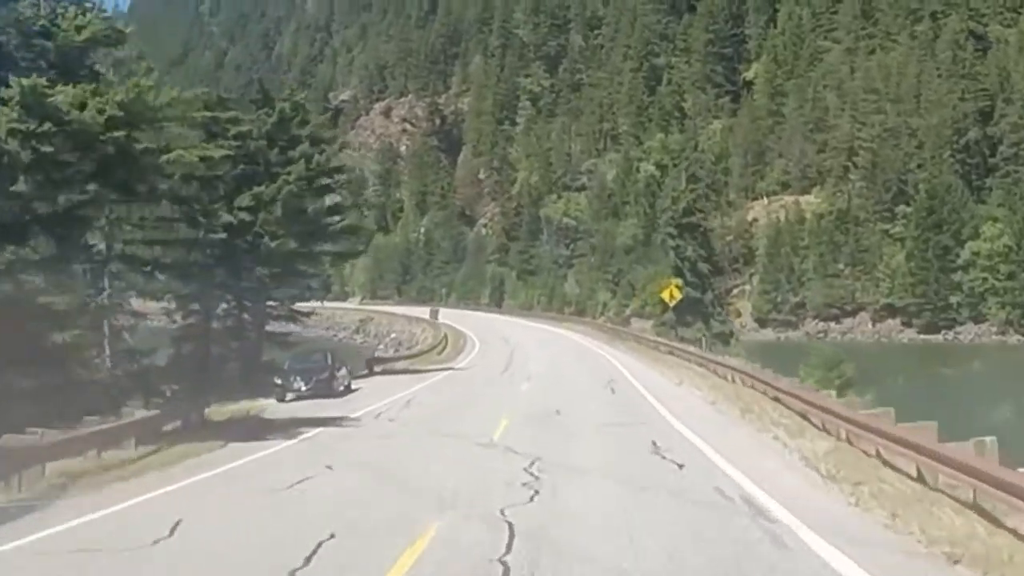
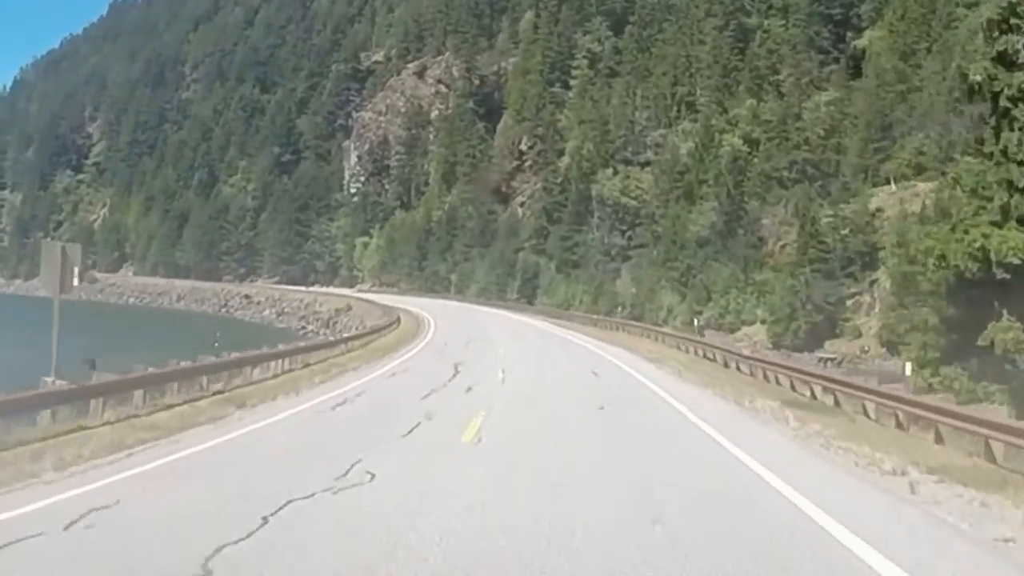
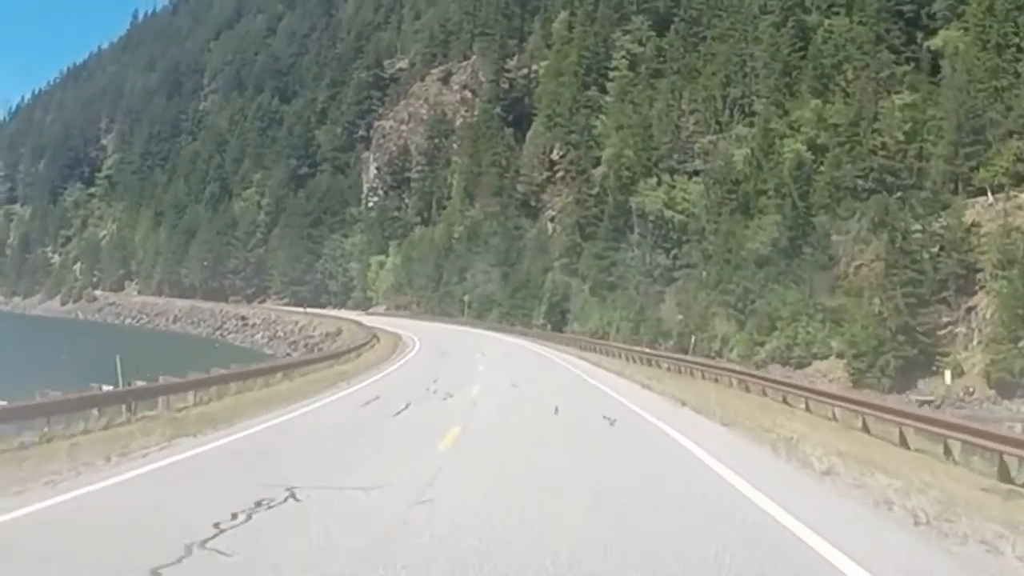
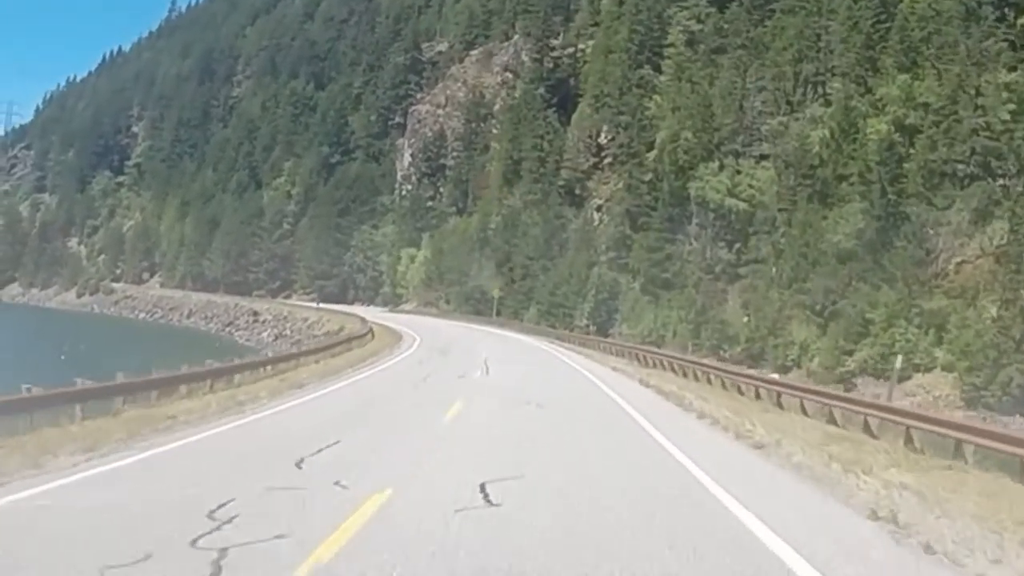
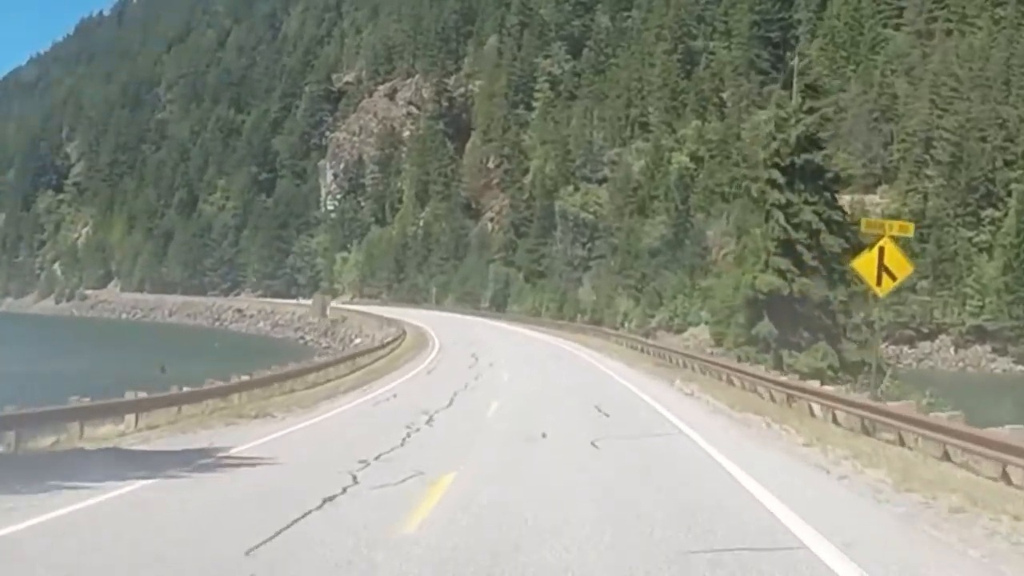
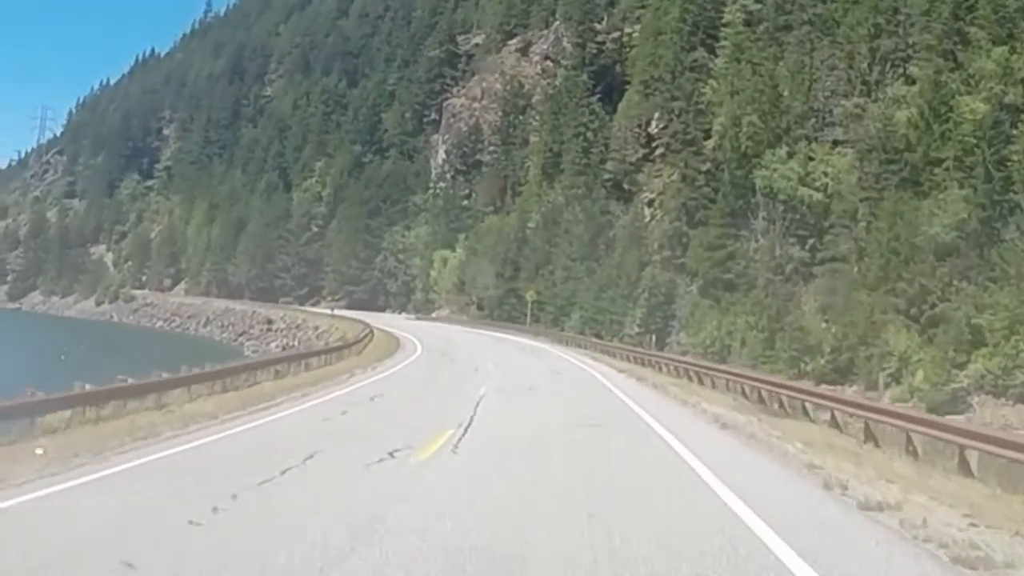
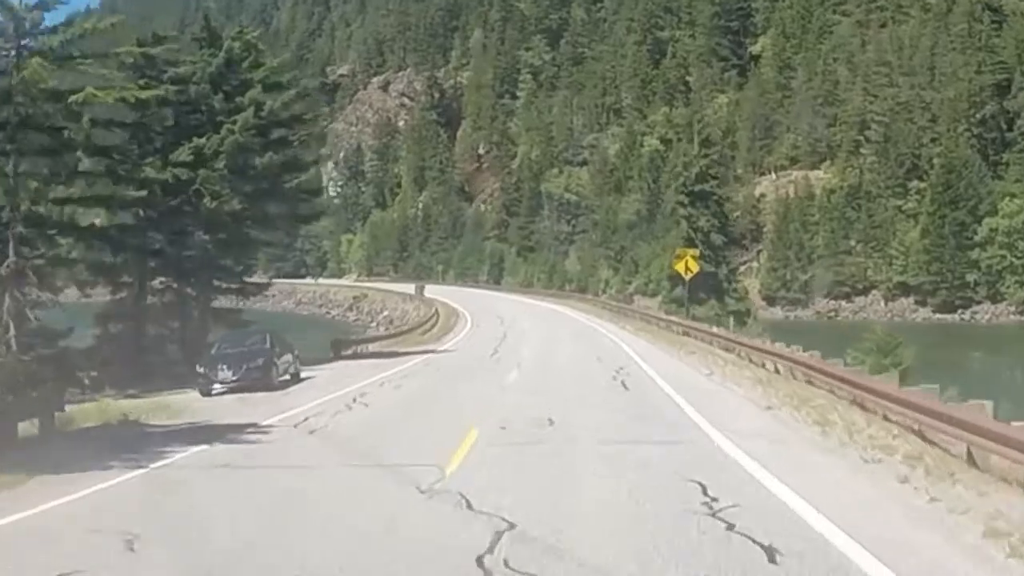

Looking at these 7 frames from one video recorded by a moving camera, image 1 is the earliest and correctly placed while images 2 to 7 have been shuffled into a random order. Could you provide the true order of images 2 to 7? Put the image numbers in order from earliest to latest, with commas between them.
7, 5, 2, 3, 4, 6
